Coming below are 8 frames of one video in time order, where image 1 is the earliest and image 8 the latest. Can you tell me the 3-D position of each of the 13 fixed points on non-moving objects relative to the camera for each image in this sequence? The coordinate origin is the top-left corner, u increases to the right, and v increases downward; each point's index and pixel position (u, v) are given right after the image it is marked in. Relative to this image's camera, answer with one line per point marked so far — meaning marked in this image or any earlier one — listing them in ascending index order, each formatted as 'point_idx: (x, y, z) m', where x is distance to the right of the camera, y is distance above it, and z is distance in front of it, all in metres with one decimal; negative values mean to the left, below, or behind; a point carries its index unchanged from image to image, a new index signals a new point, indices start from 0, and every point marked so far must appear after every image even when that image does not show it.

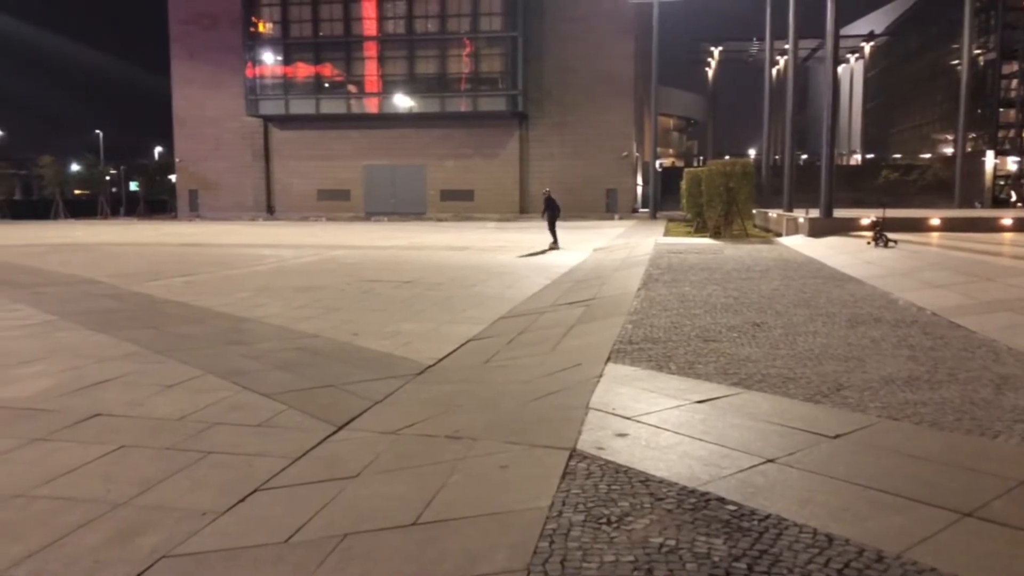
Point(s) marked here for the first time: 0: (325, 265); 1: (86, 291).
0: (-3.9, +0.4, +18.1) m
1: (-6.6, -0.2, +13.1) m
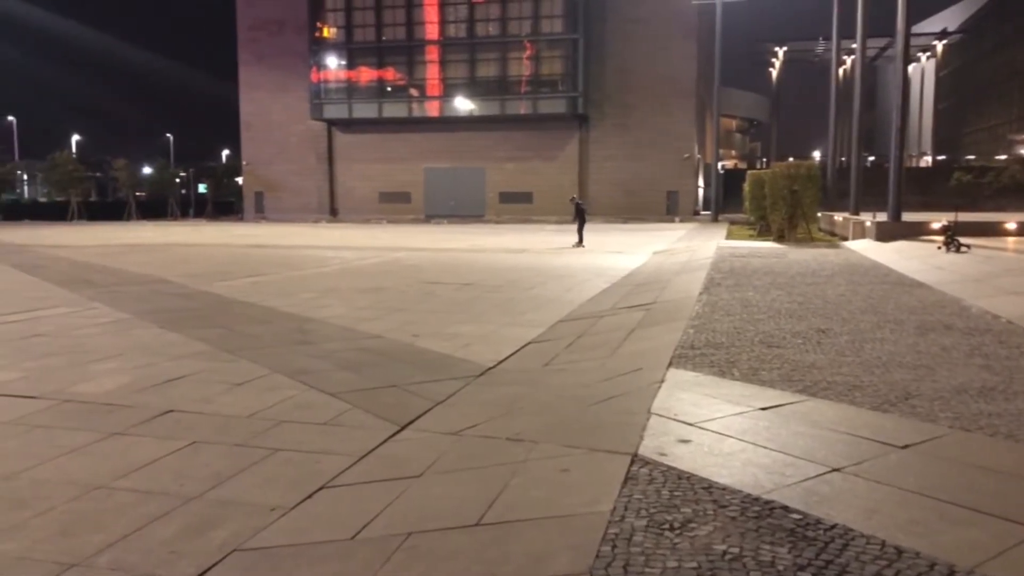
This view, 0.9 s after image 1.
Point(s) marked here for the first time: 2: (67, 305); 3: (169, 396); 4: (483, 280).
0: (-2.6, +0.3, +18.4) m
1: (-5.7, -0.2, +13.6) m
2: (-6.3, -0.4, +12.1) m
3: (-2.5, -0.8, +6.2) m
4: (-0.5, +0.1, +15.5) m
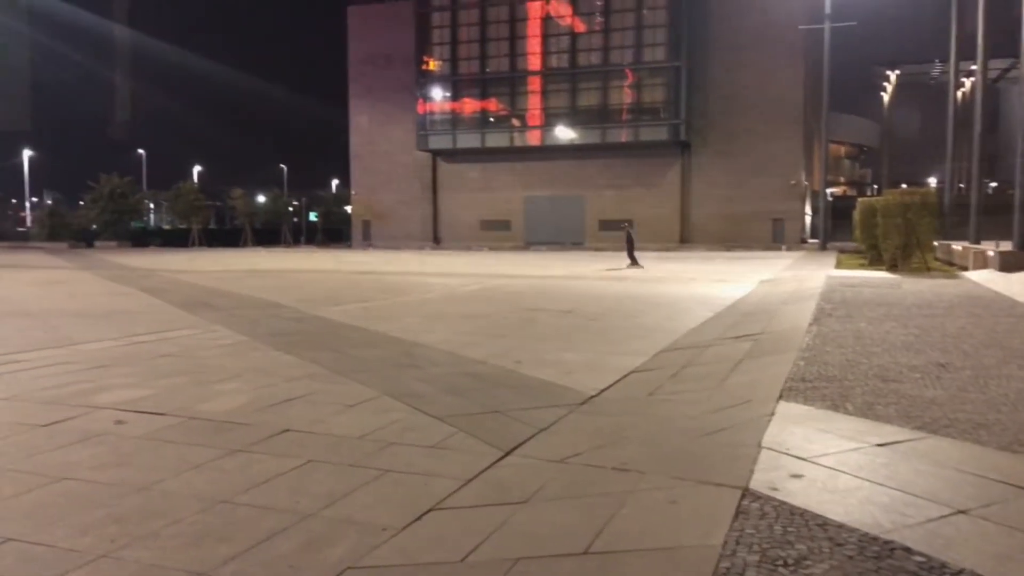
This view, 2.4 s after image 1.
0: (-0.4, -0.3, +18.6) m
1: (-4.0, -0.6, +14.2) m
2: (-4.9, -0.7, +12.8) m
3: (-1.7, -1.0, +6.5) m
4: (+1.3, -0.4, +15.5) m
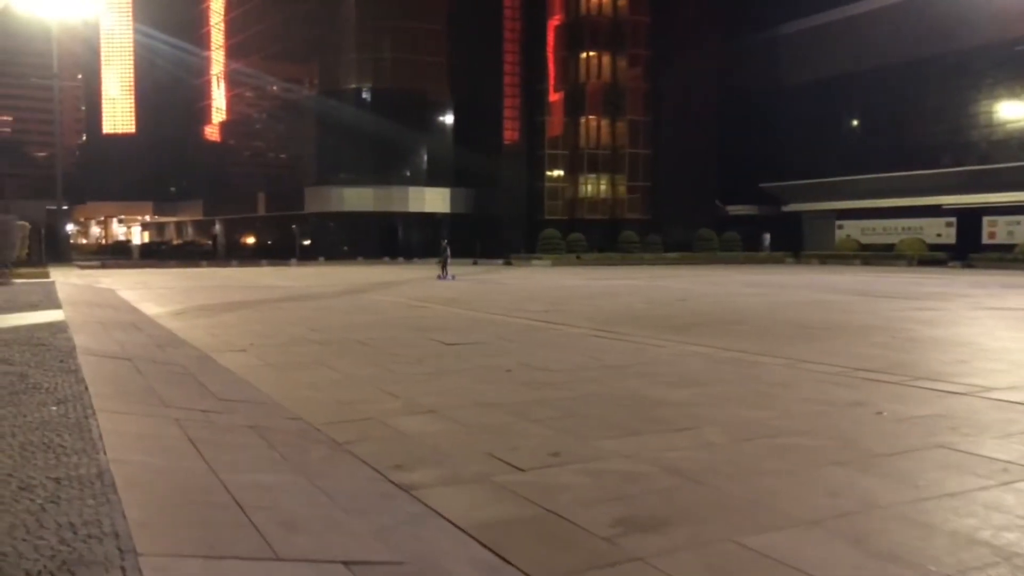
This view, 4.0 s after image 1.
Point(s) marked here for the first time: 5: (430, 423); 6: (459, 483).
0: (+2.0, -0.6, +18.1) m
1: (-2.1, -0.8, +14.2) m
2: (-3.1, -0.9, +12.9) m
3: (-0.8, -1.2, +6.3) m
4: (+3.3, -0.7, +14.8) m
5: (-0.7, -1.1, +7.3) m
6: (-0.3, -1.2, +5.4) m
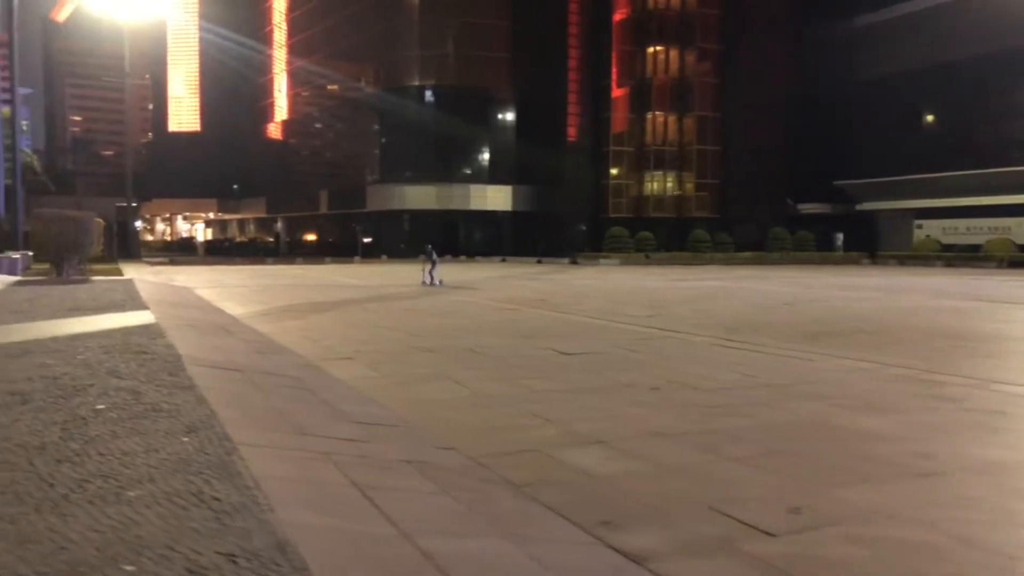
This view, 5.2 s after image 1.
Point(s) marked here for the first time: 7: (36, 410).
0: (+4.0, -0.7, +16.8) m
1: (-0.3, -0.9, +13.1) m
2: (-1.4, -1.0, +11.9) m
3: (+0.6, -1.2, +5.1) m
4: (+5.2, -0.8, +13.4) m
5: (+0.7, -1.2, +6.2) m
6: (+1.0, -1.3, +4.3) m
7: (-3.6, -0.9, +6.4) m
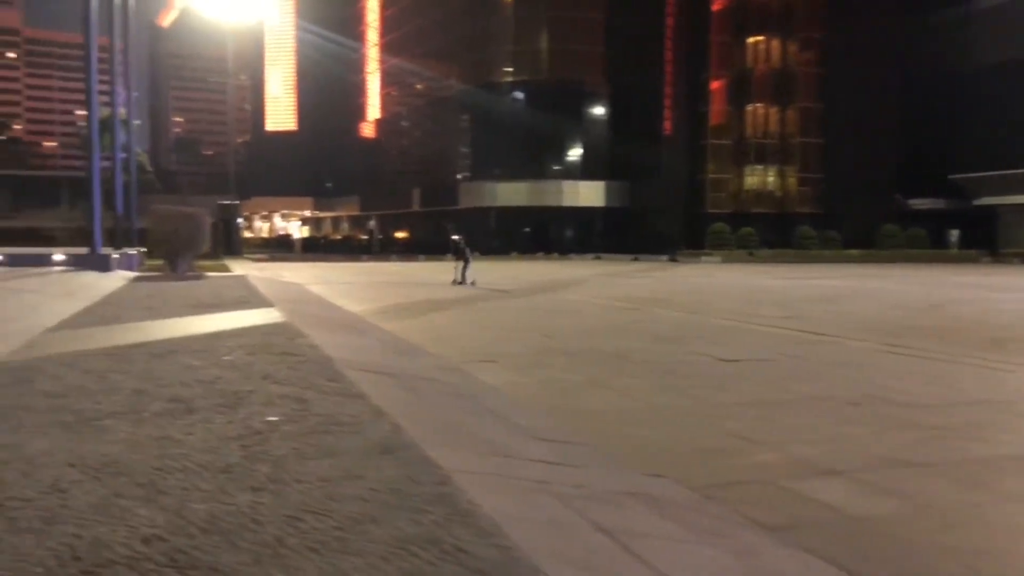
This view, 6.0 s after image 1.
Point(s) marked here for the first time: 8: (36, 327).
0: (+6.5, -0.7, +15.4) m
1: (+1.8, -0.9, +12.2) m
2: (+0.6, -0.9, +11.0) m
3: (+1.9, -1.3, +4.2) m
4: (+7.3, -0.8, +12.0) m
5: (+2.2, -1.2, +5.2) m
6: (+2.2, -1.3, +3.2) m
7: (-2.1, -0.9, +5.9) m
8: (-6.6, -0.5, +11.9) m
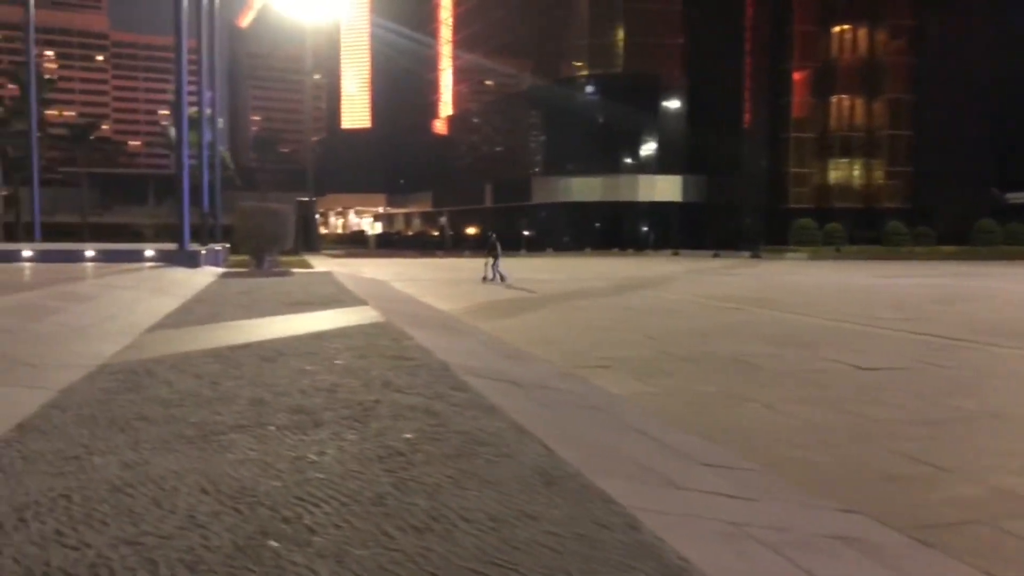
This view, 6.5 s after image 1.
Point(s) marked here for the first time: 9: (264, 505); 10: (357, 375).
0: (+8.2, -0.7, +14.2) m
1: (+3.3, -0.9, +11.3) m
2: (+2.0, -1.0, +10.3) m
3: (+2.8, -1.3, +3.3) m
4: (+8.7, -0.9, +10.7) m
5: (+3.1, -1.2, +4.3) m
6: (+3.0, -1.3, +2.4) m
7: (-1.1, -0.9, +5.3) m
8: (-5.1, -0.5, +11.7) m
9: (-1.2, -1.0, +4.0) m
10: (-1.4, -0.8, +7.7) m
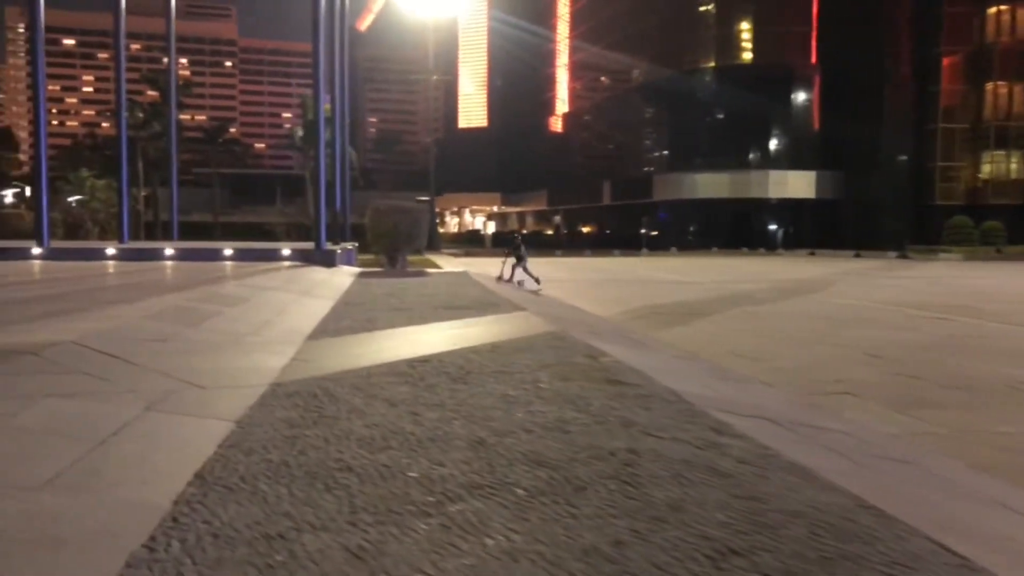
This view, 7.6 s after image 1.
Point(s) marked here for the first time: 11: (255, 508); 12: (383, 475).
0: (+10.9, -0.9, +11.4) m
1: (+5.6, -1.0, +9.2) m
2: (+4.2, -1.1, +8.3) m
3: (+4.1, -1.4, +1.3) m
4: (+10.9, -1.0, +7.9) m
5: (+4.5, -1.4, +2.3) m
6: (+4.2, -1.5, +0.4) m
7: (+0.5, -1.0, +3.8) m
8: (-2.7, -0.6, +10.7) m
9: (+0.3, -1.1, +2.5) m
10: (+0.5, -0.9, +6.2) m
11: (-1.2, -1.0, +4.0) m
12: (-0.7, -1.0, +4.5) m
